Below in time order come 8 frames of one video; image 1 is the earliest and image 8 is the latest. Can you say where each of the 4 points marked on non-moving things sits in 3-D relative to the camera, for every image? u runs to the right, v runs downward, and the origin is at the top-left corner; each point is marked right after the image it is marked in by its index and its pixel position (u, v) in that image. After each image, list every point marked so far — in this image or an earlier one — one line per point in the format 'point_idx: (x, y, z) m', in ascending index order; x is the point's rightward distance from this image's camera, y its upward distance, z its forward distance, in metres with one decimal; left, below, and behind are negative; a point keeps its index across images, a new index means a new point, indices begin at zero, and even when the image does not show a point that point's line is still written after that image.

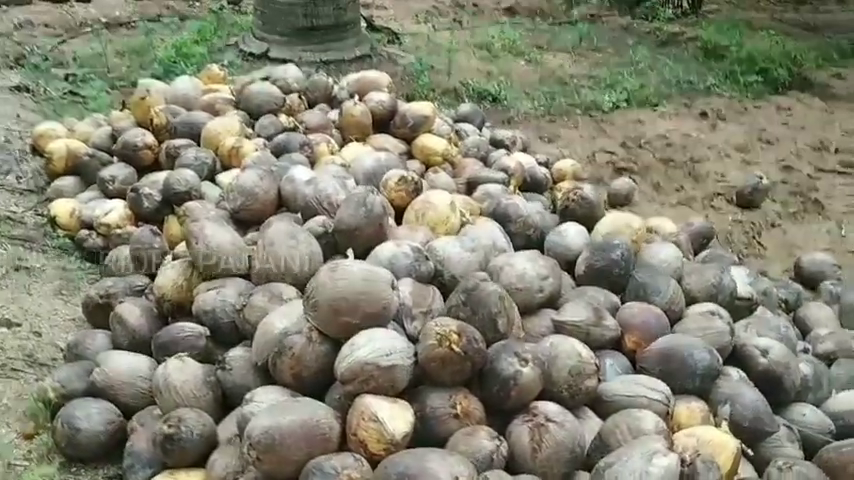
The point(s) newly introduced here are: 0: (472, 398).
0: (+0.1, -0.4, +2.3) m
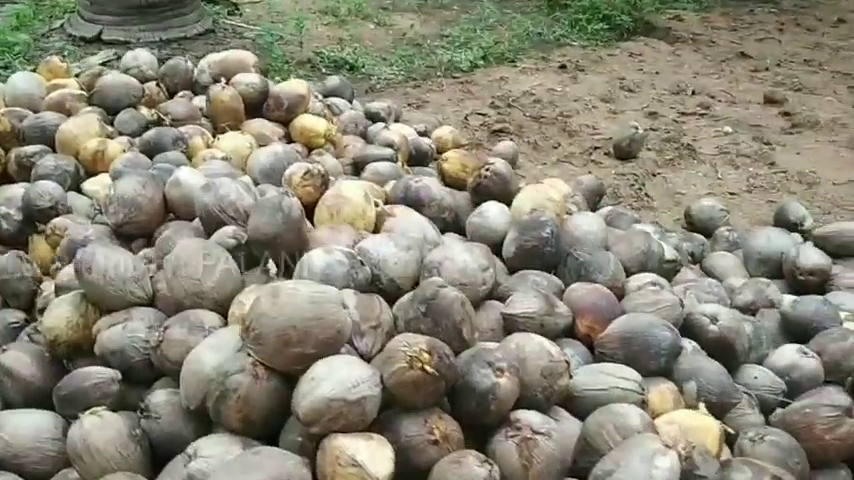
0: (0.0, -0.4, +2.1) m
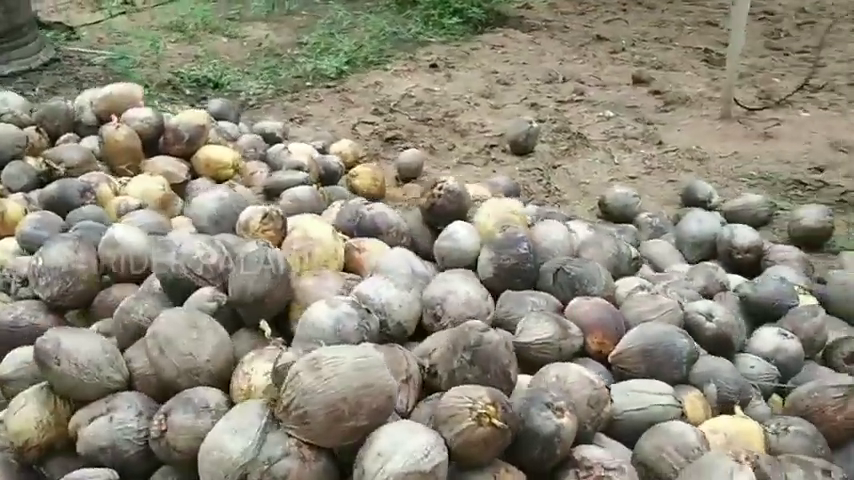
0: (+0.2, -0.5, +1.9) m
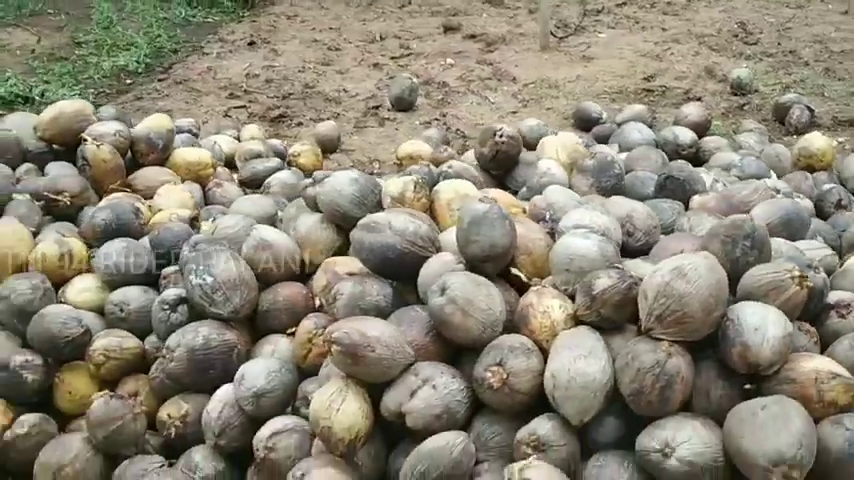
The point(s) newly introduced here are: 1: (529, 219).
0: (+1.0, -0.2, +2.4) m
1: (+0.3, +0.1, +2.9) m
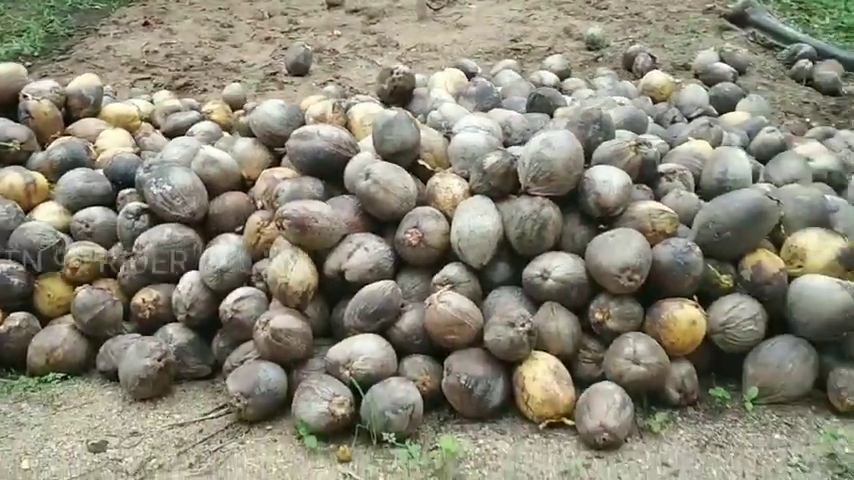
0: (+0.8, +0.2, +3.2) m
1: (0.0, +0.4, +3.6) m
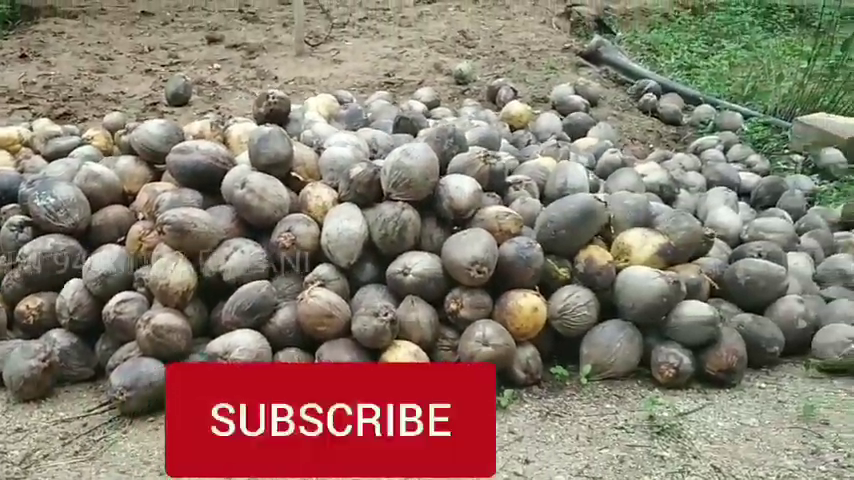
0: (+0.3, +0.2, +3.6) m
1: (-0.5, +0.4, +3.9) m
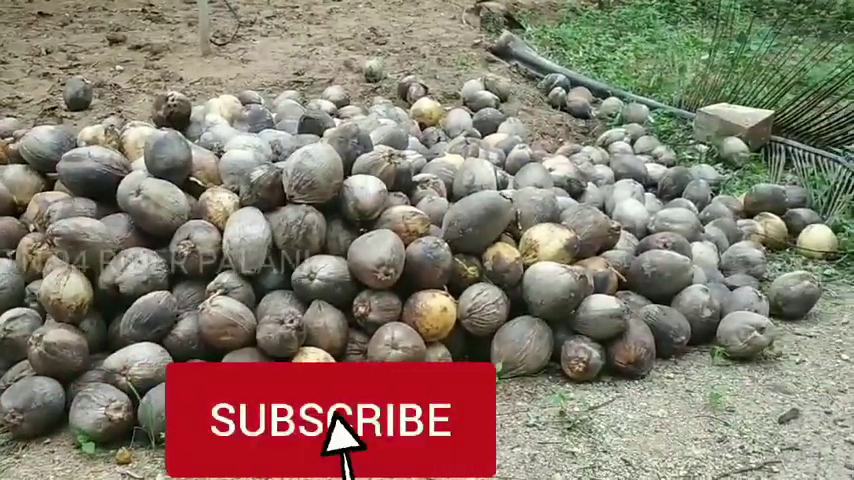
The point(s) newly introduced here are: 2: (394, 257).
0: (-0.1, +0.2, +3.6) m
1: (-0.9, +0.4, +3.8) m
2: (-0.1, -0.1, +3.1) m
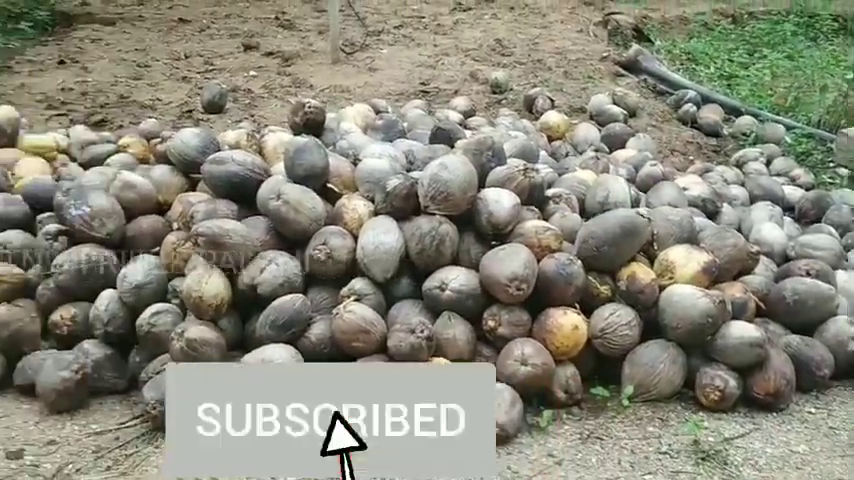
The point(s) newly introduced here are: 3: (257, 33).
0: (+0.4, +0.1, +3.5) m
1: (-0.4, +0.4, +3.8) m
2: (+0.3, -0.1, +3.1) m
3: (-1.7, +2.1, +9.1) m
